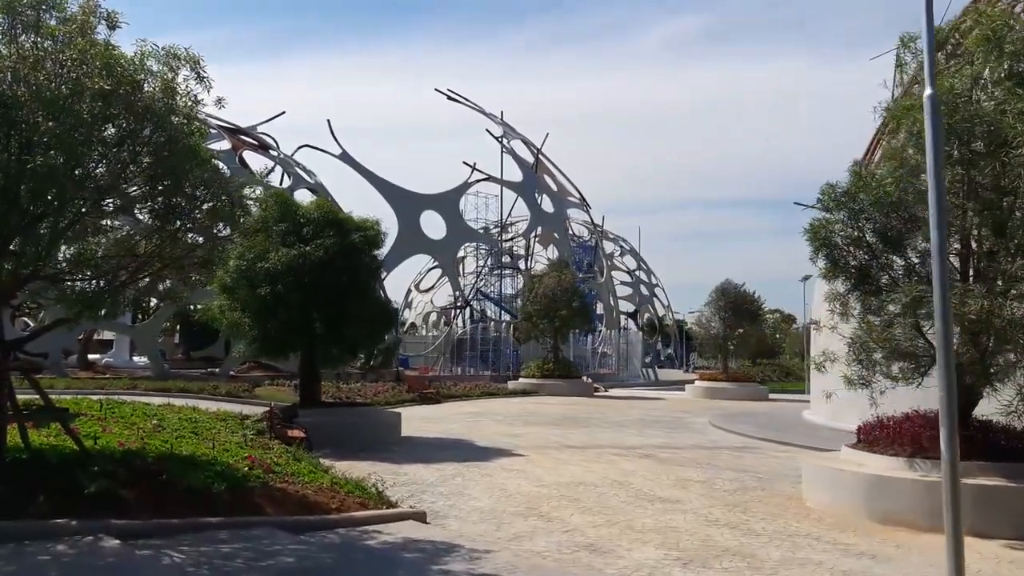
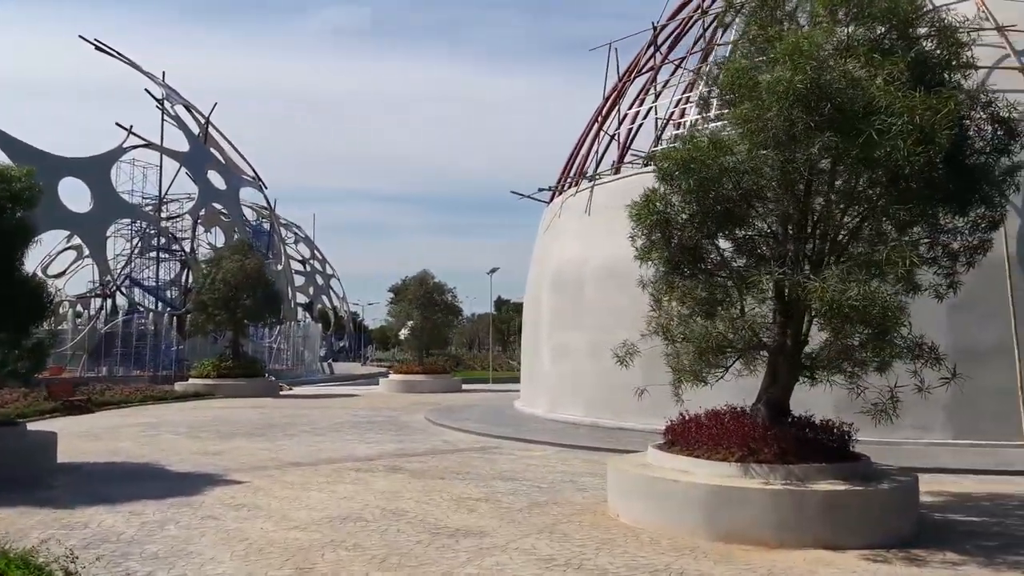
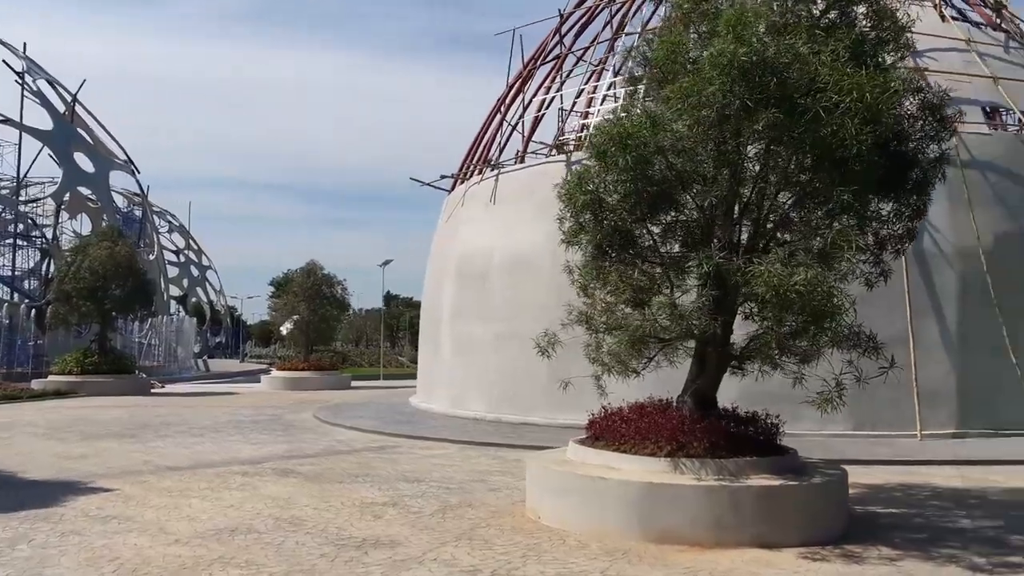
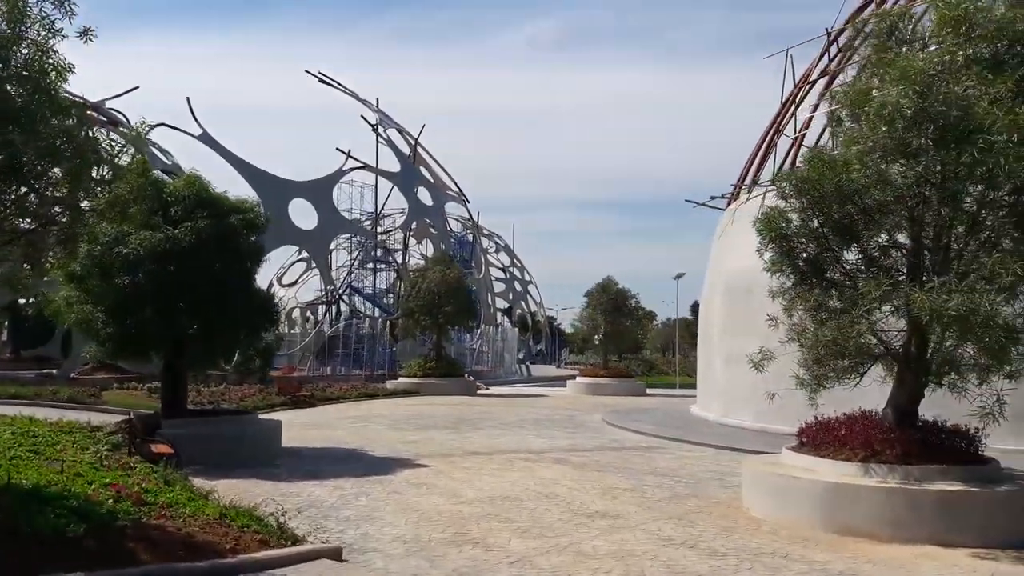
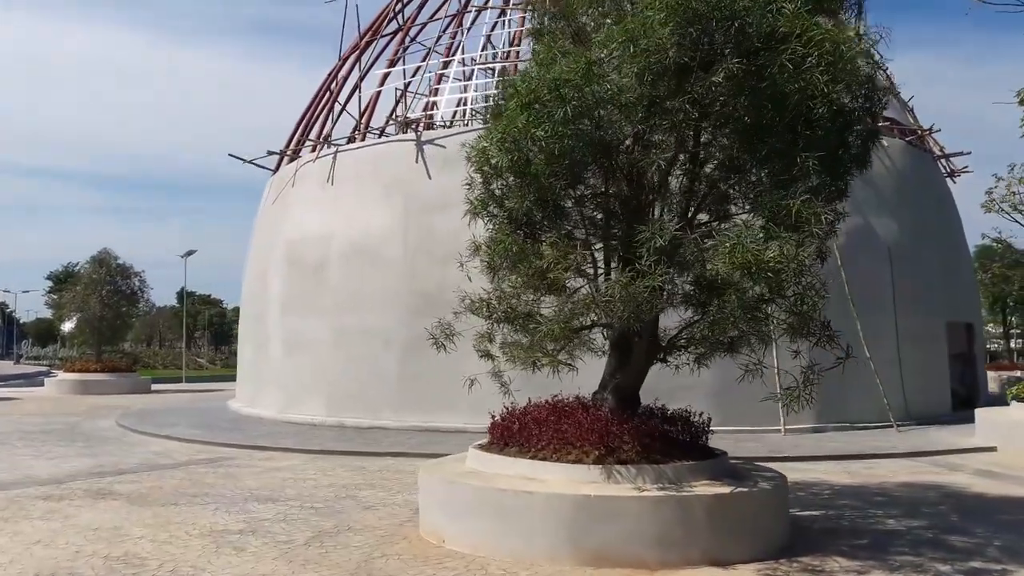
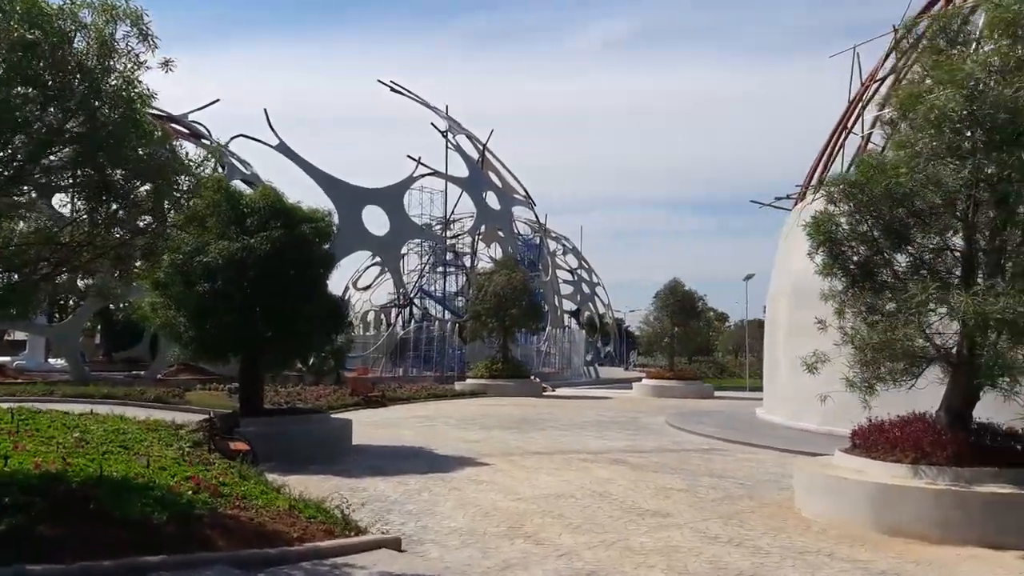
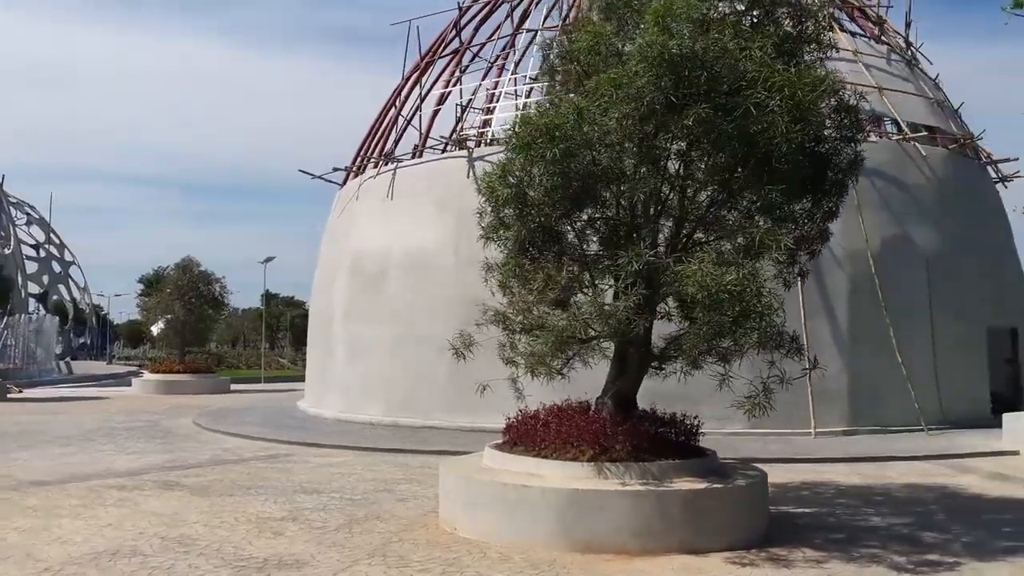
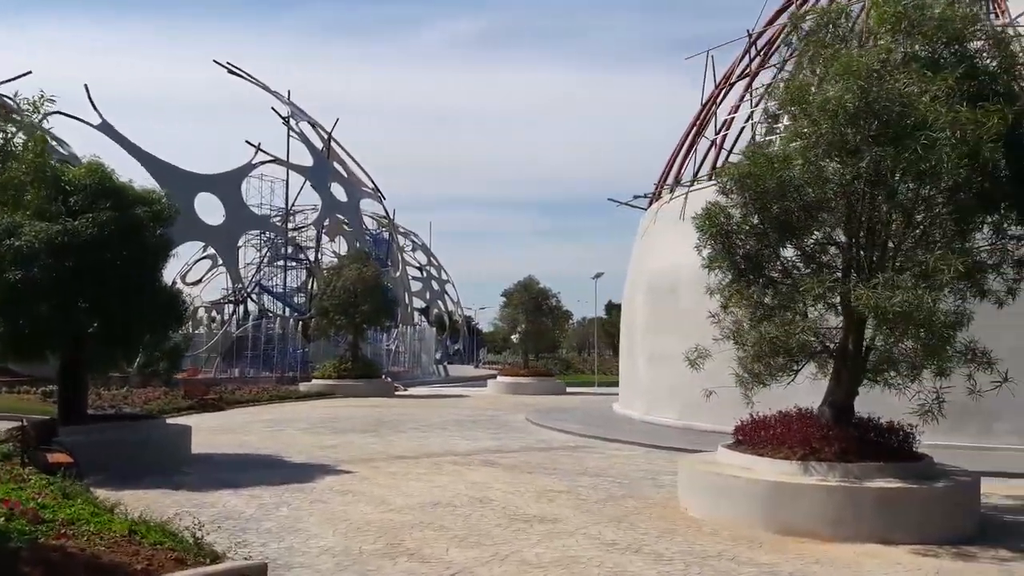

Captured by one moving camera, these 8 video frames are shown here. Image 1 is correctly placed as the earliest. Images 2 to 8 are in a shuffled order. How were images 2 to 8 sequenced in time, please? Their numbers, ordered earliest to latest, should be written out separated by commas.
6, 4, 8, 2, 3, 7, 5
